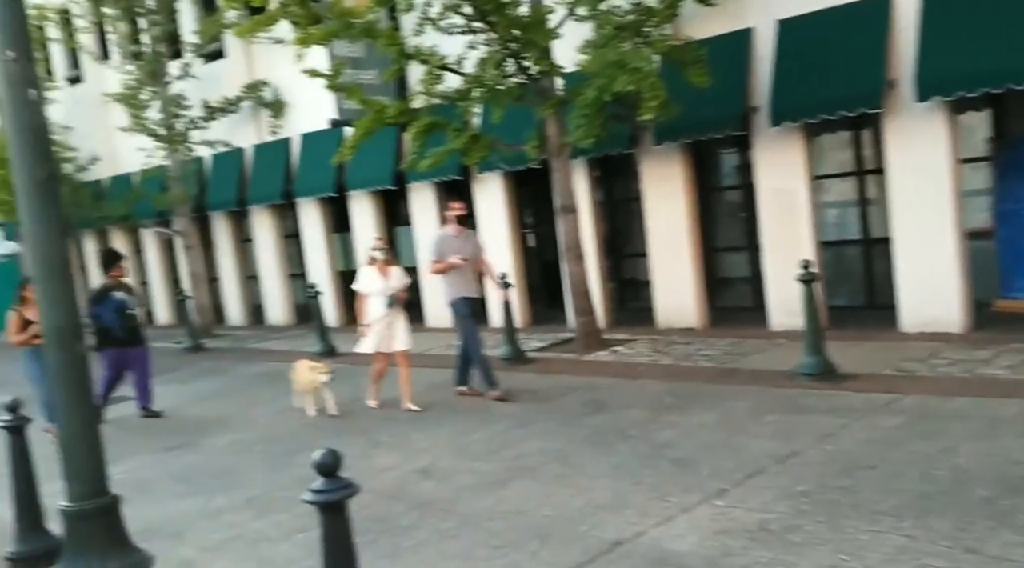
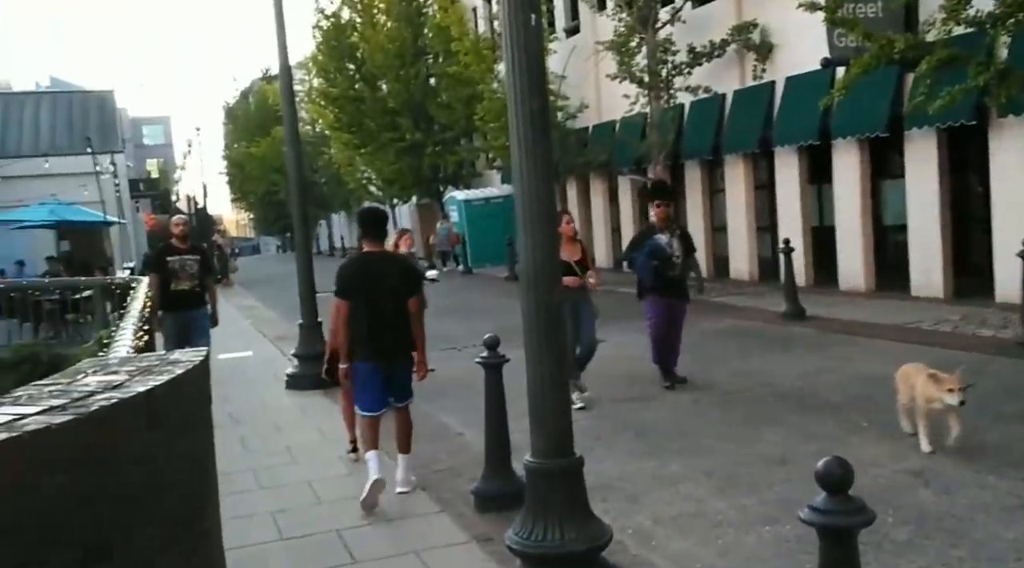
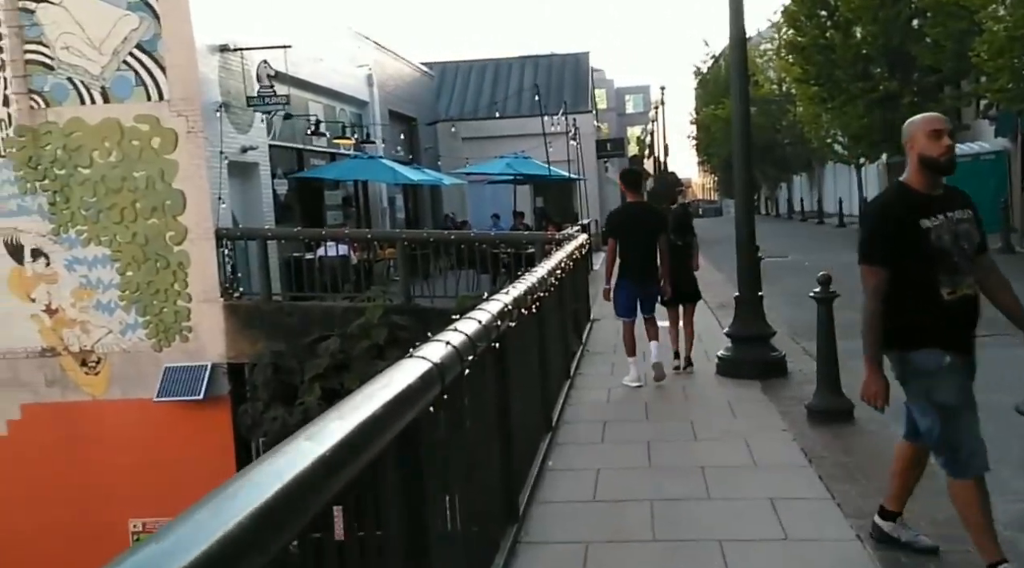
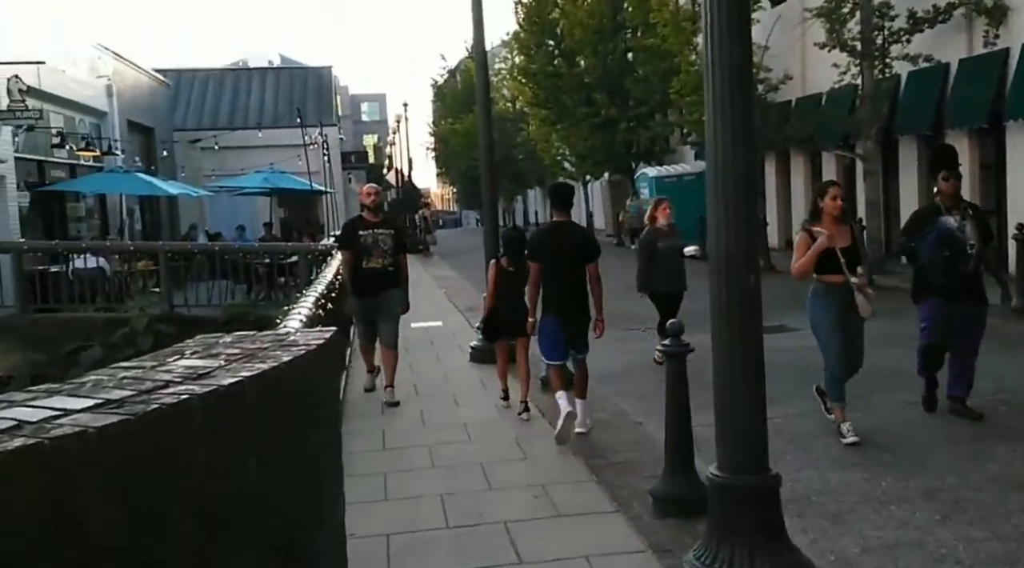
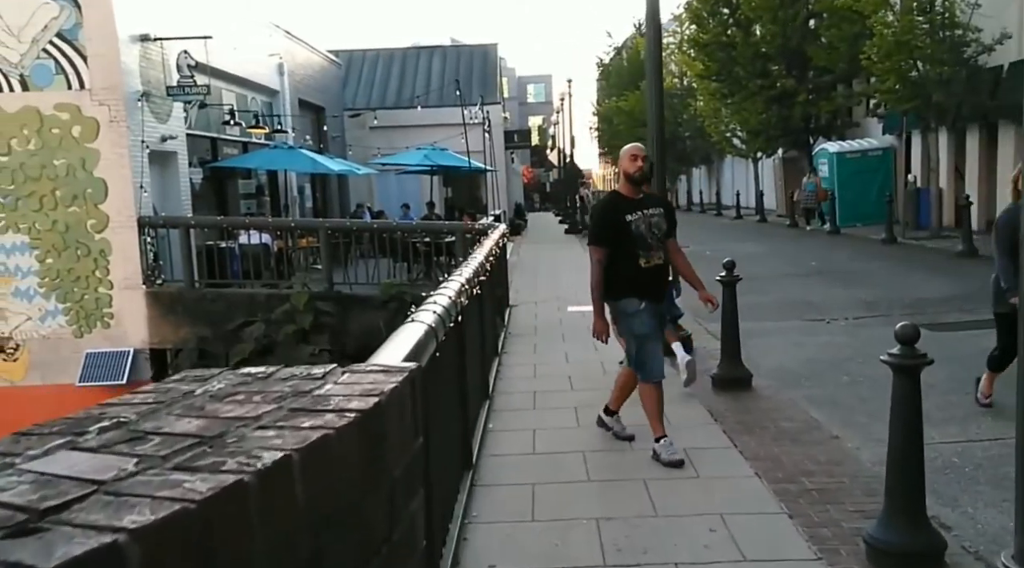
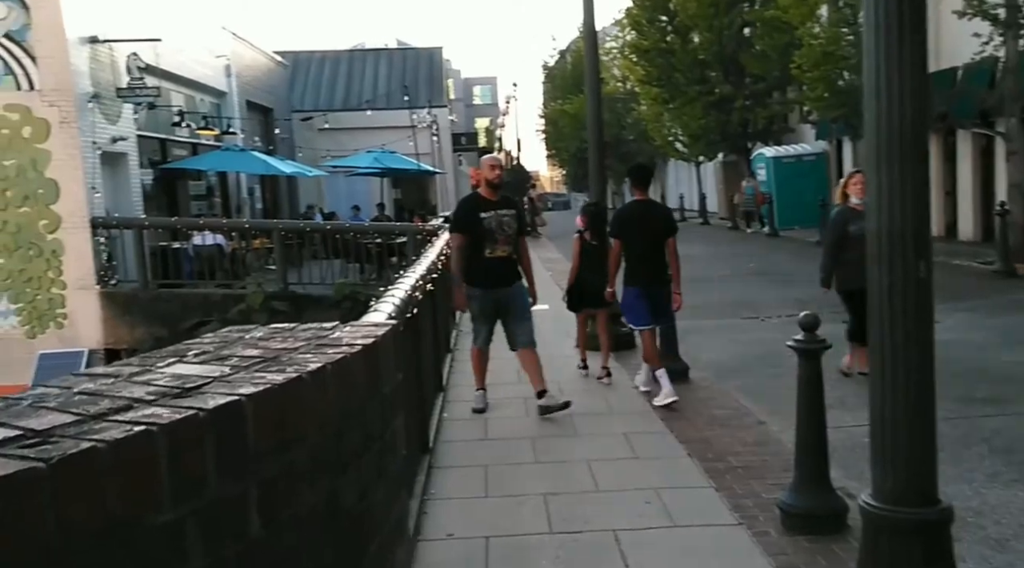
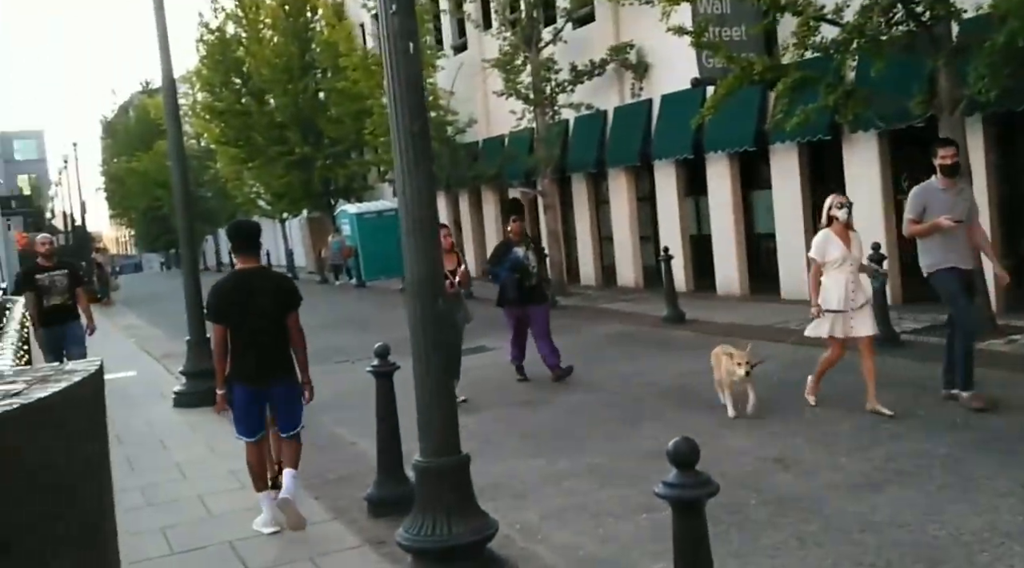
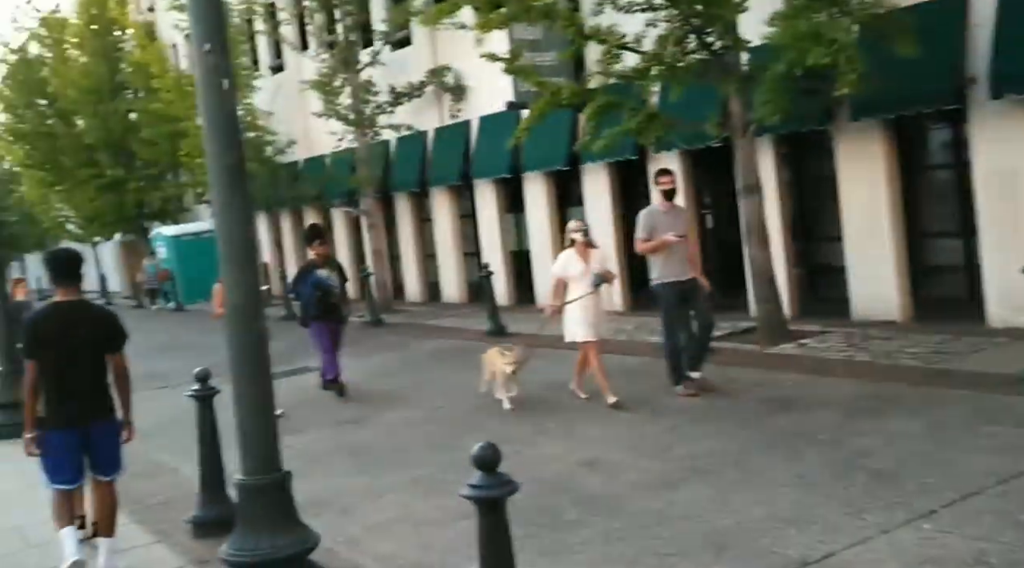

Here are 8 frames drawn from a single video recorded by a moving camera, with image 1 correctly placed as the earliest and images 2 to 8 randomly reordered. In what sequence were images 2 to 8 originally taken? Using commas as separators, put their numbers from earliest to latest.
8, 7, 2, 4, 6, 5, 3
